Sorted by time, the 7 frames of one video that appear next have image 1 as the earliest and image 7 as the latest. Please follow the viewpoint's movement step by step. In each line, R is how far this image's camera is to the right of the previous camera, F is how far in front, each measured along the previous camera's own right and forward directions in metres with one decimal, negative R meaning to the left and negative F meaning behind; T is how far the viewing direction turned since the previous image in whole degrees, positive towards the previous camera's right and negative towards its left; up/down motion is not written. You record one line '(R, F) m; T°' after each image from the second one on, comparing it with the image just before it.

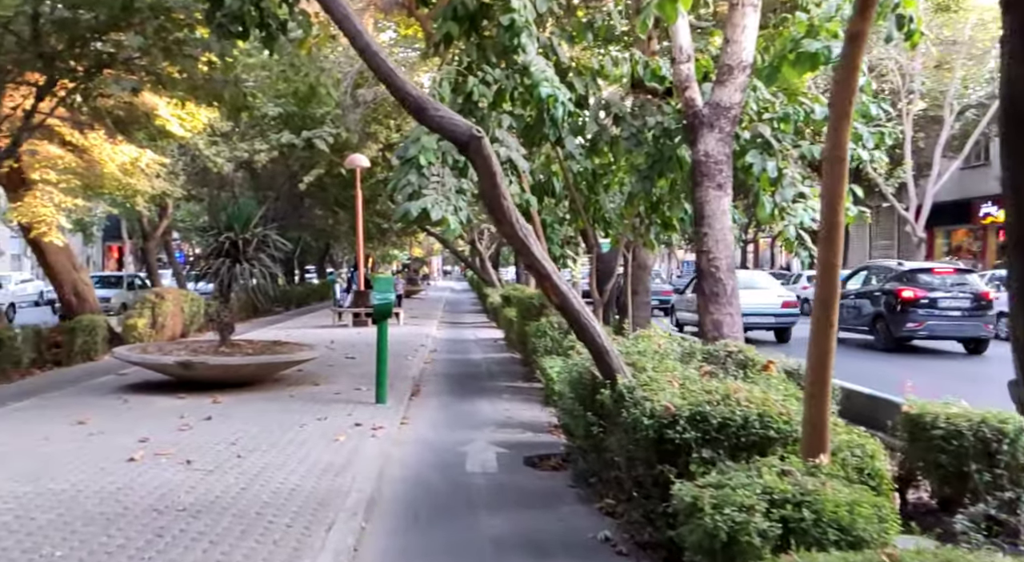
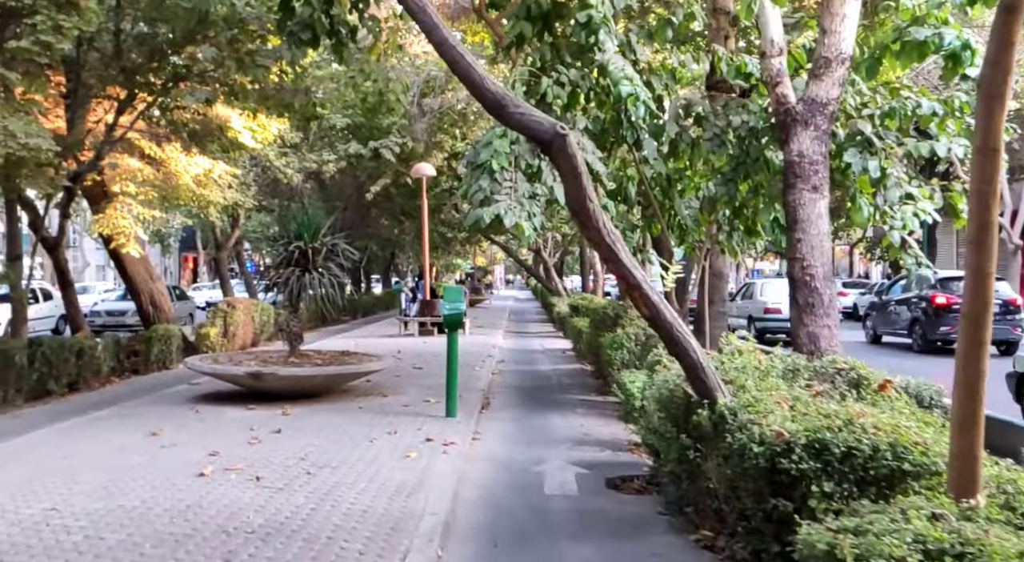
(-0.1, +0.4) m; -4°
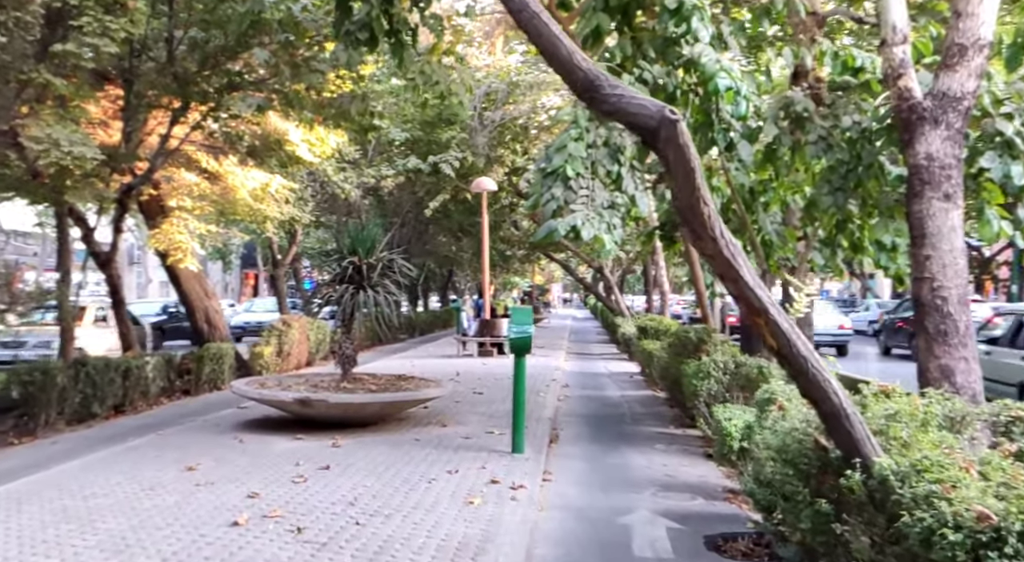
(-0.2, +0.8) m; -4°
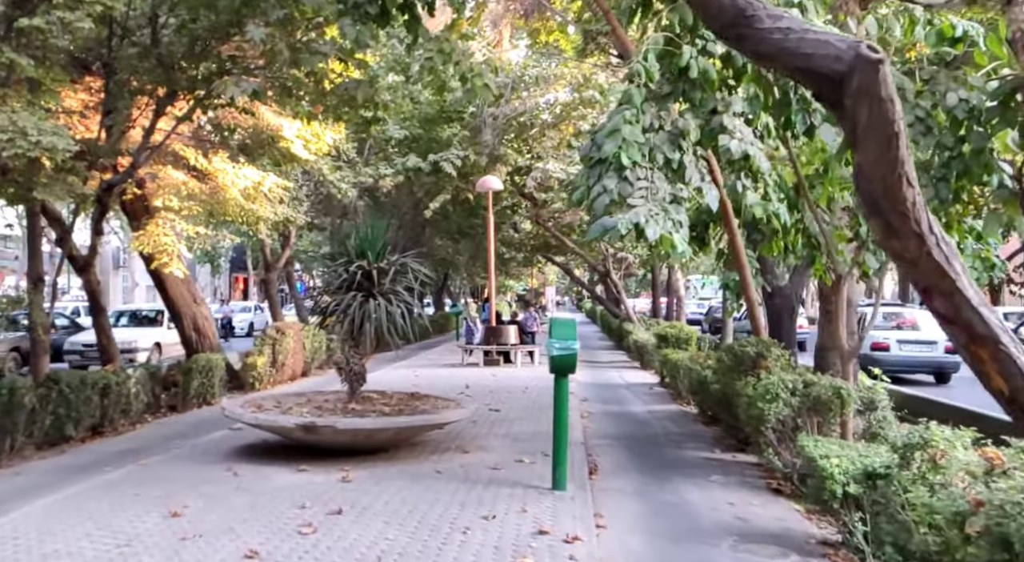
(-0.4, +1.1) m; +1°
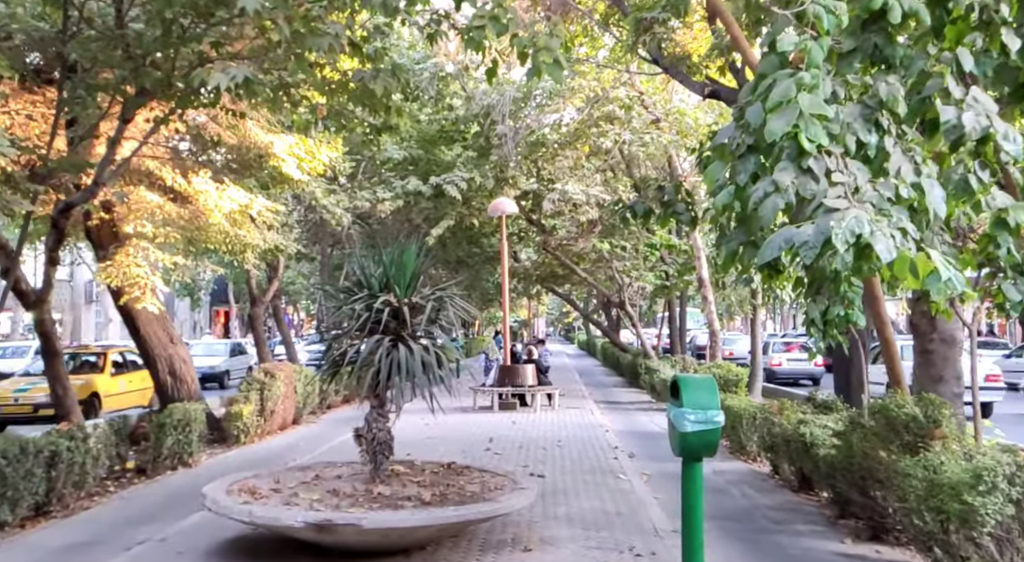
(-0.7, +2.0) m; +1°
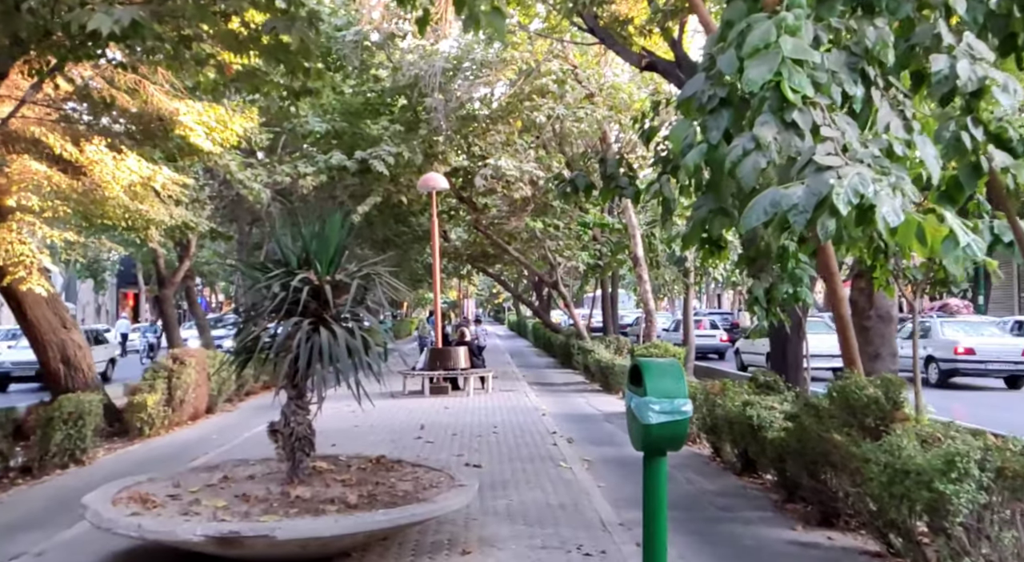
(0.0, +0.6) m; +5°
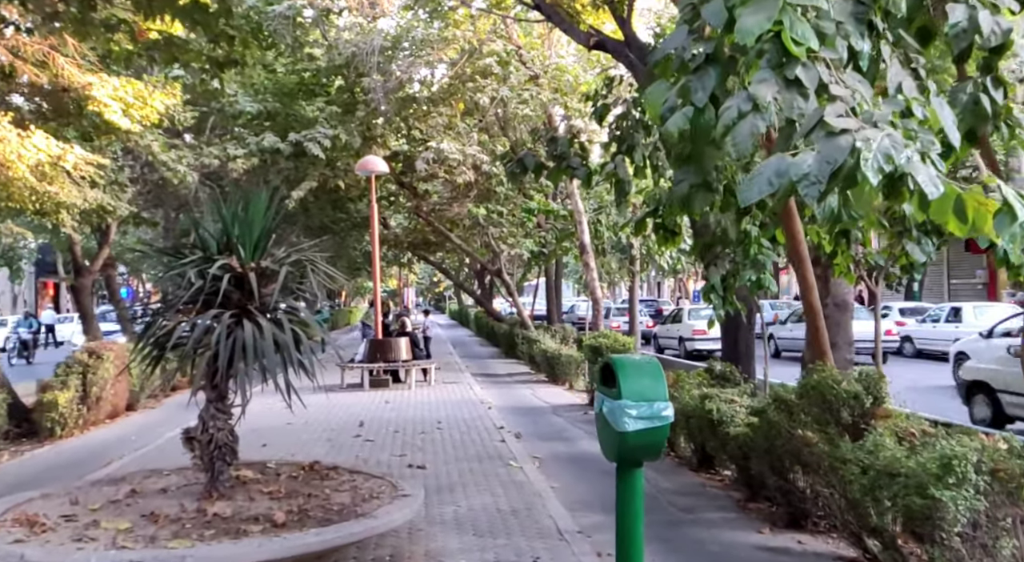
(0.0, +0.6) m; +4°
